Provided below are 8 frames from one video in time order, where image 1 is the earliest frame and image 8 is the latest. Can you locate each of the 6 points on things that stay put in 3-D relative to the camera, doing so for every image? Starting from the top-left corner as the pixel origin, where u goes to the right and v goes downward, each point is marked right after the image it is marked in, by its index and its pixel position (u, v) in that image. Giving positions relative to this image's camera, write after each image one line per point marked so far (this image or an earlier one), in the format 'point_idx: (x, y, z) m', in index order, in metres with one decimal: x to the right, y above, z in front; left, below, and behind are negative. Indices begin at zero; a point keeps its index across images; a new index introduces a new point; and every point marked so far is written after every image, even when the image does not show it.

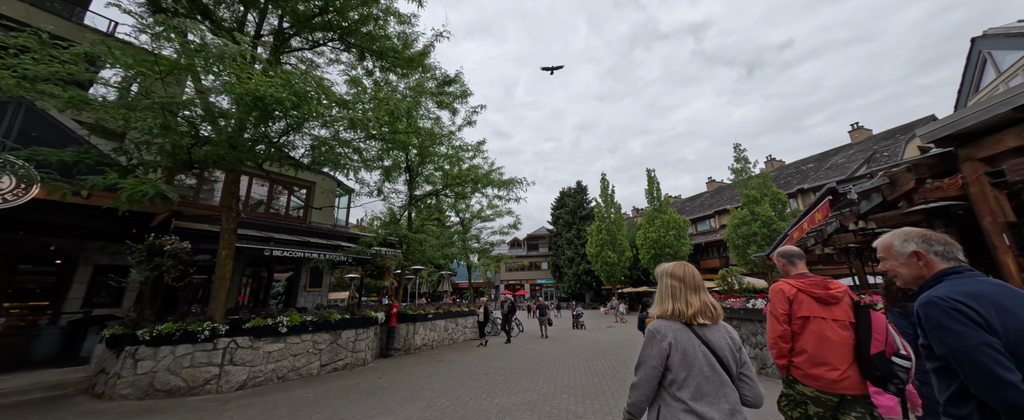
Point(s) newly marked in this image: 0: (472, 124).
0: (-1.8, +4.0, +14.5) m
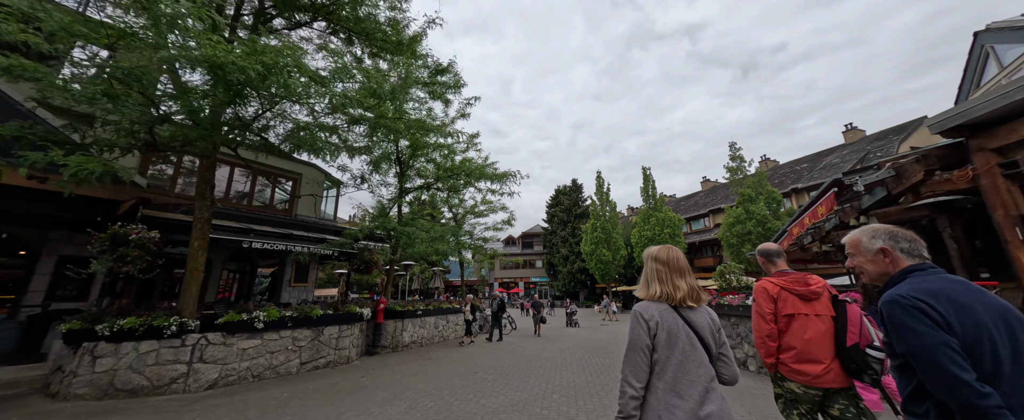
0: (-2.1, +4.2, +14.2) m
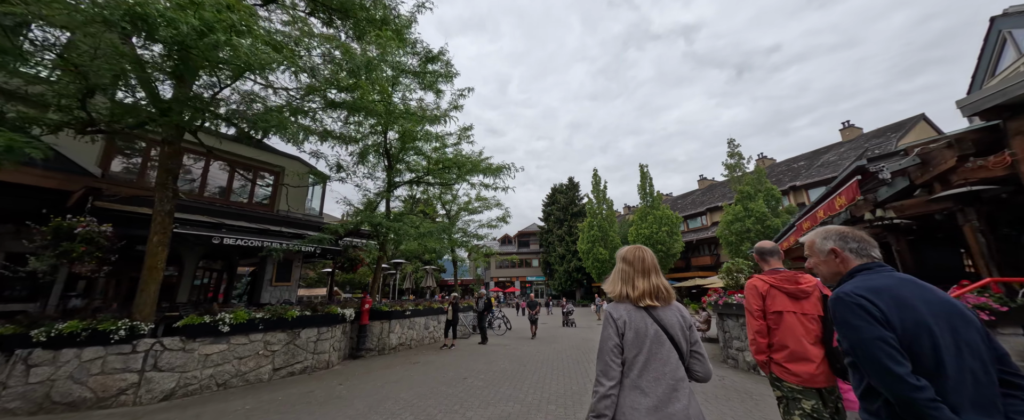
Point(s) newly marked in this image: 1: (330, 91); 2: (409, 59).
0: (-2.3, +4.4, +13.6) m
1: (-3.9, +2.6, +6.5) m
2: (-3.7, +5.4, +11.0) m
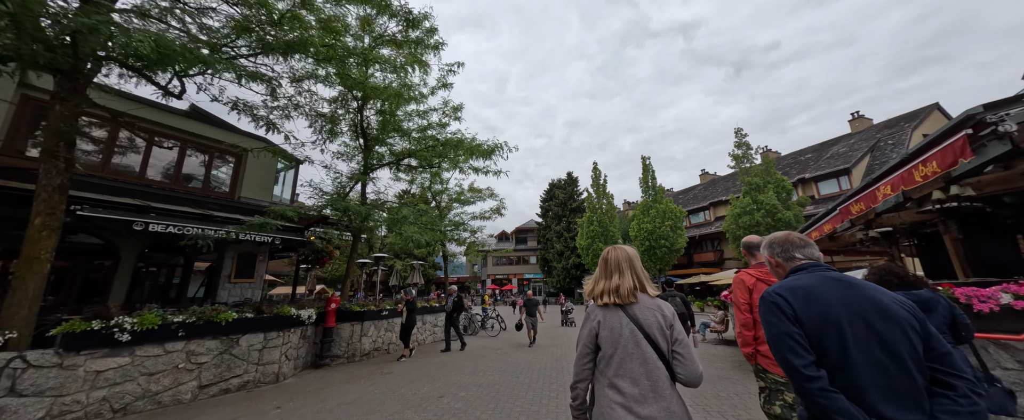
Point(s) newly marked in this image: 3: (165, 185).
0: (-2.6, +4.8, +12.2) m
1: (-4.1, +3.0, +5.2) m
2: (-3.9, +5.8, +9.7) m
3: (-9.8, +0.7, +8.7) m
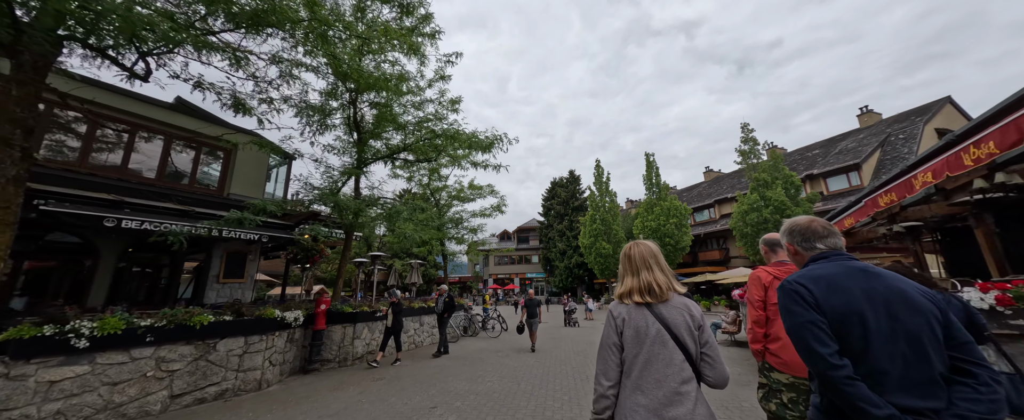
0: (-2.6, +5.0, +11.8) m
1: (-4.1, +3.1, +4.7) m
2: (-3.9, +5.9, +9.2) m
3: (-9.8, +0.8, +8.3) m
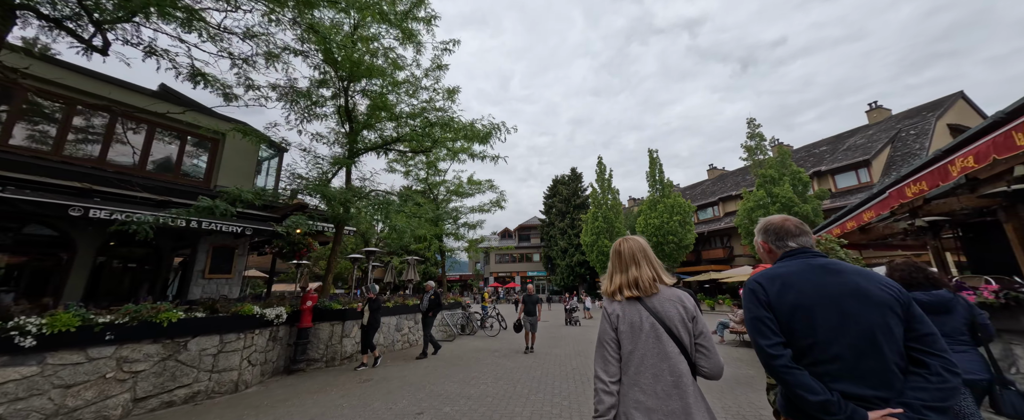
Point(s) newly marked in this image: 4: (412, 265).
0: (-2.6, +5.2, +11.3) m
1: (-4.2, +3.3, +4.3) m
2: (-3.9, +6.1, +8.8) m
3: (-9.8, +1.0, +7.9) m
4: (-4.9, -2.7, +15.3) m
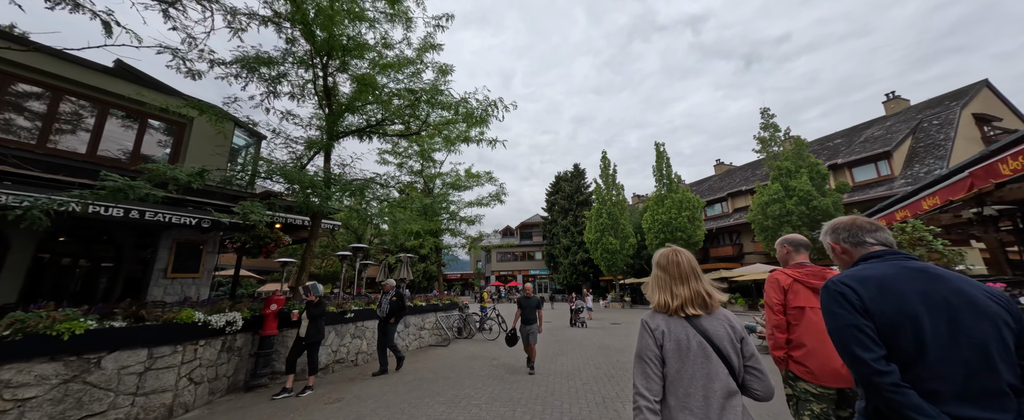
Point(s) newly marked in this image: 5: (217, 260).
0: (-2.6, +5.4, +10.3) m
1: (-4.2, +3.5, +3.3) m
2: (-4.0, +6.3, +7.8) m
3: (-9.9, +1.2, +7.0) m
4: (-4.9, -2.4, +14.3) m
5: (-8.3, -1.4, +8.7) m
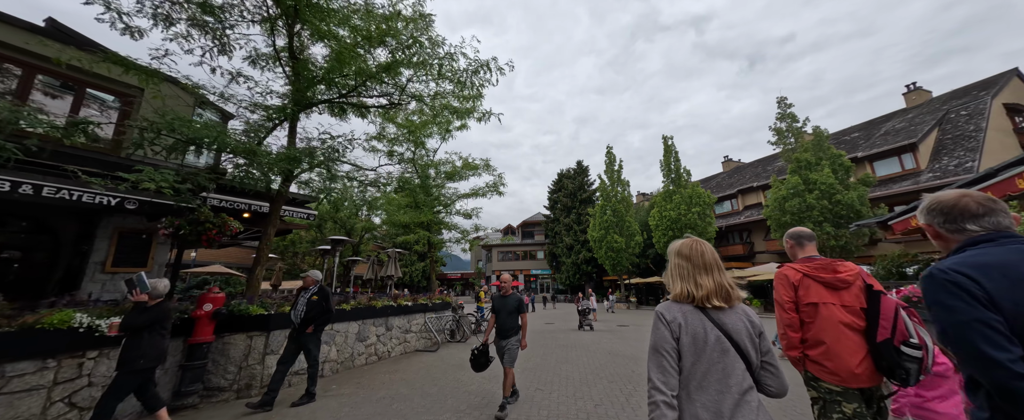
0: (-2.6, +5.8, +9.1) m
1: (-4.3, +3.8, +2.2) m
2: (-4.0, +6.7, +6.6) m
3: (-10.0, +1.6, +5.9) m
4: (-5.0, -2.1, +13.2) m
5: (-8.3, -1.0, +7.6) m
